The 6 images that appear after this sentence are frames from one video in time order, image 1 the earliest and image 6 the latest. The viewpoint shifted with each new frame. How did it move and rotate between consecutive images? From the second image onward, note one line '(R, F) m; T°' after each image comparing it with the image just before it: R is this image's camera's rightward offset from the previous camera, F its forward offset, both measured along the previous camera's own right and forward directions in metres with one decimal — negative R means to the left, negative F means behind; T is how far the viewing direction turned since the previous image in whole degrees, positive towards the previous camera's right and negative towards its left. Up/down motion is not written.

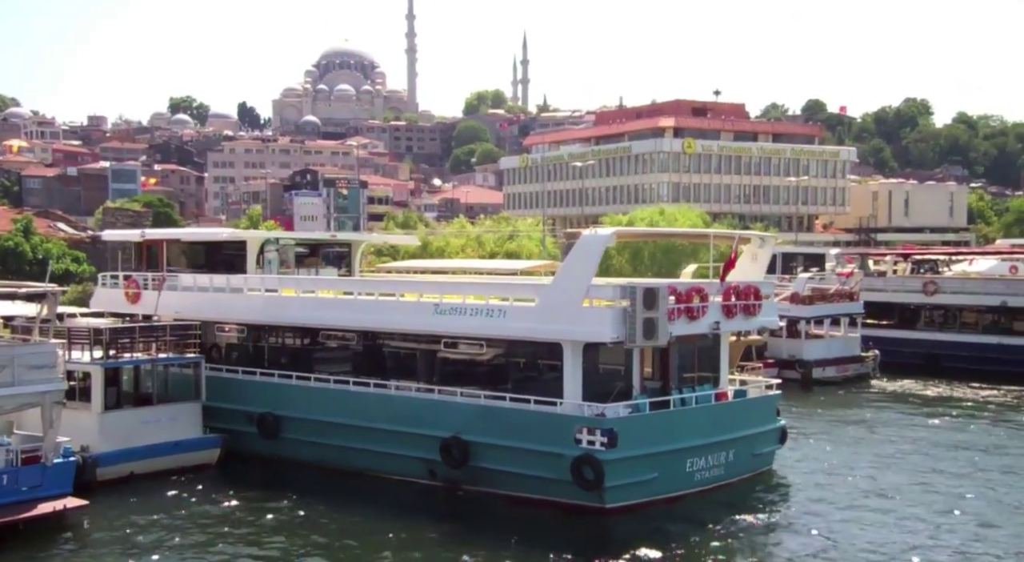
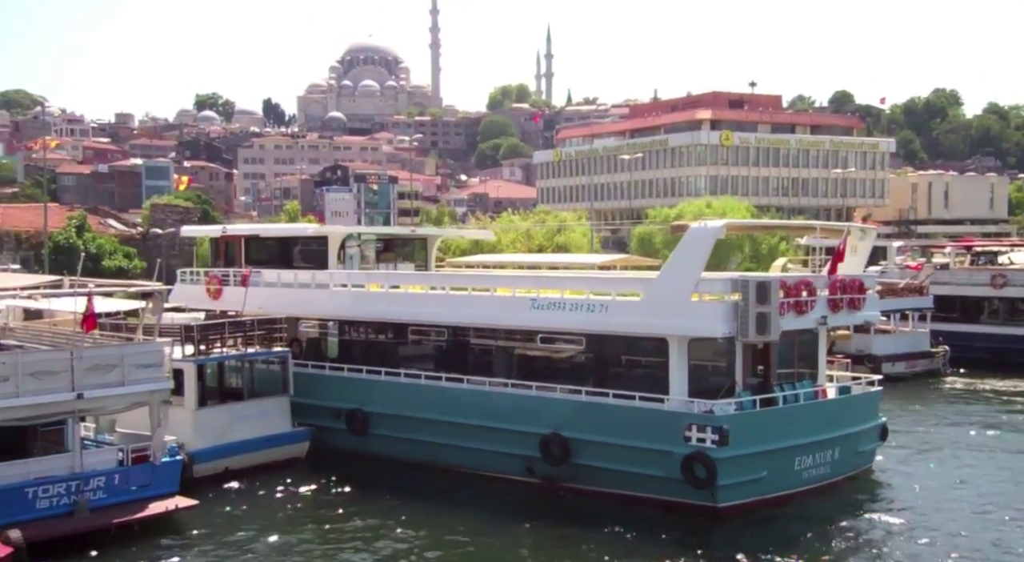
(-0.7, +0.2) m; -2°
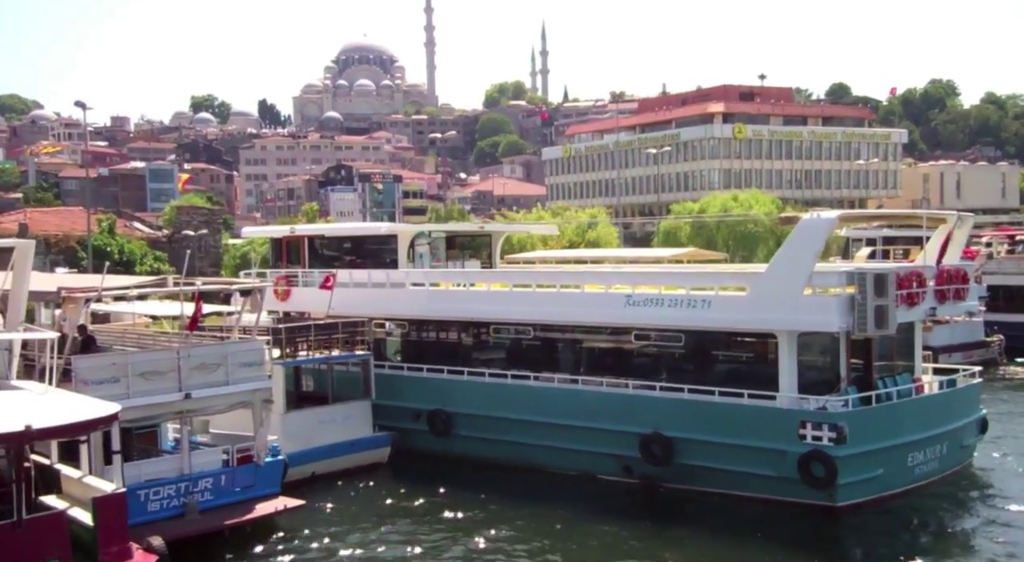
(-0.9, +0.3) m; -1°
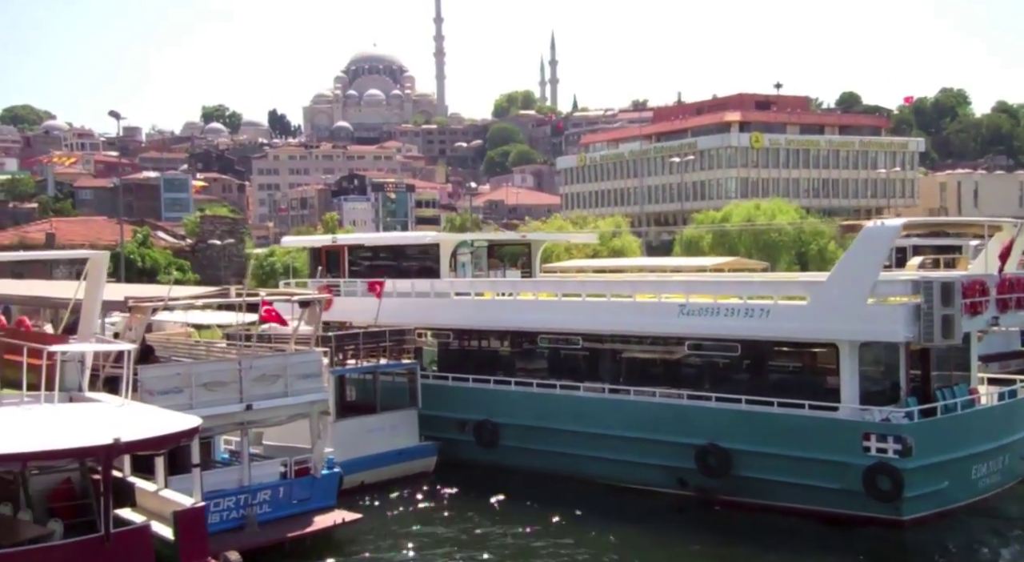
(-0.4, +0.1) m; -1°
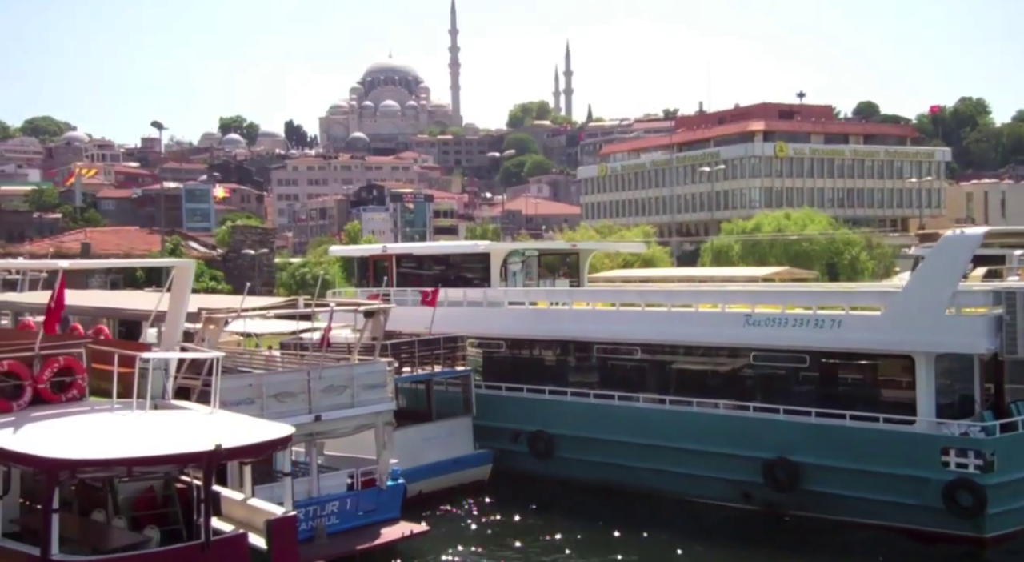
(-0.5, +0.2) m; -1°
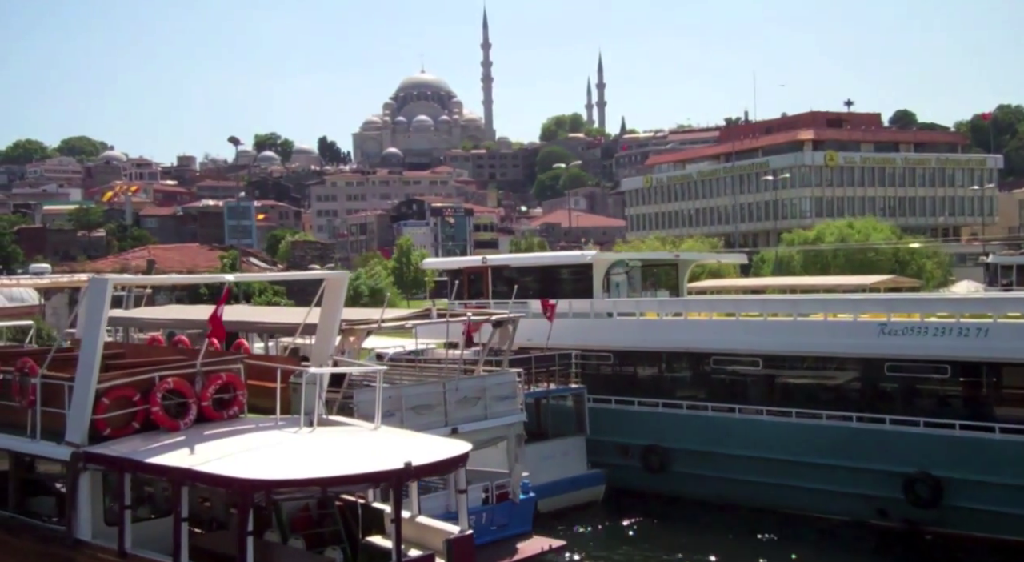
(-0.8, +0.3) m; -3°
